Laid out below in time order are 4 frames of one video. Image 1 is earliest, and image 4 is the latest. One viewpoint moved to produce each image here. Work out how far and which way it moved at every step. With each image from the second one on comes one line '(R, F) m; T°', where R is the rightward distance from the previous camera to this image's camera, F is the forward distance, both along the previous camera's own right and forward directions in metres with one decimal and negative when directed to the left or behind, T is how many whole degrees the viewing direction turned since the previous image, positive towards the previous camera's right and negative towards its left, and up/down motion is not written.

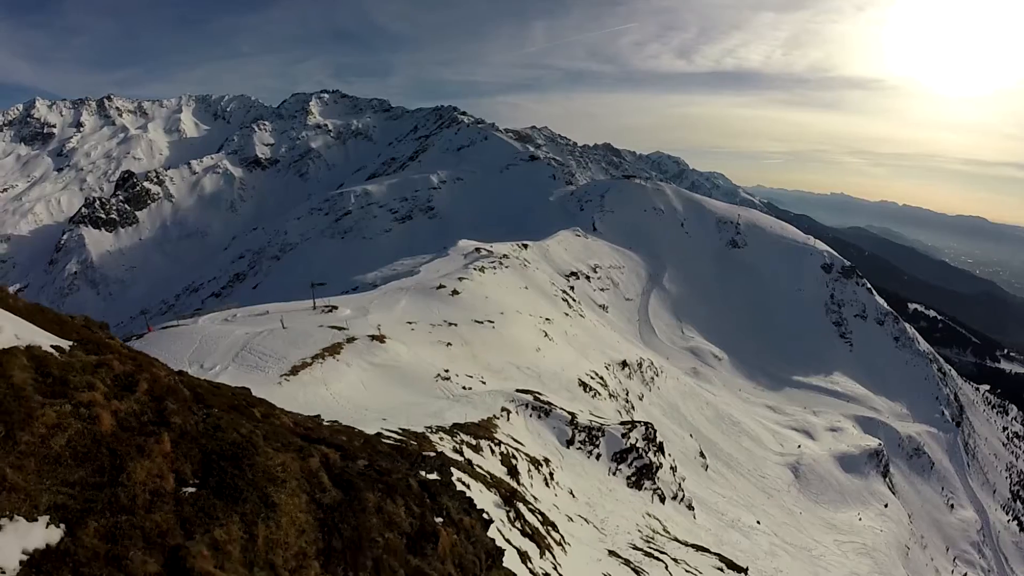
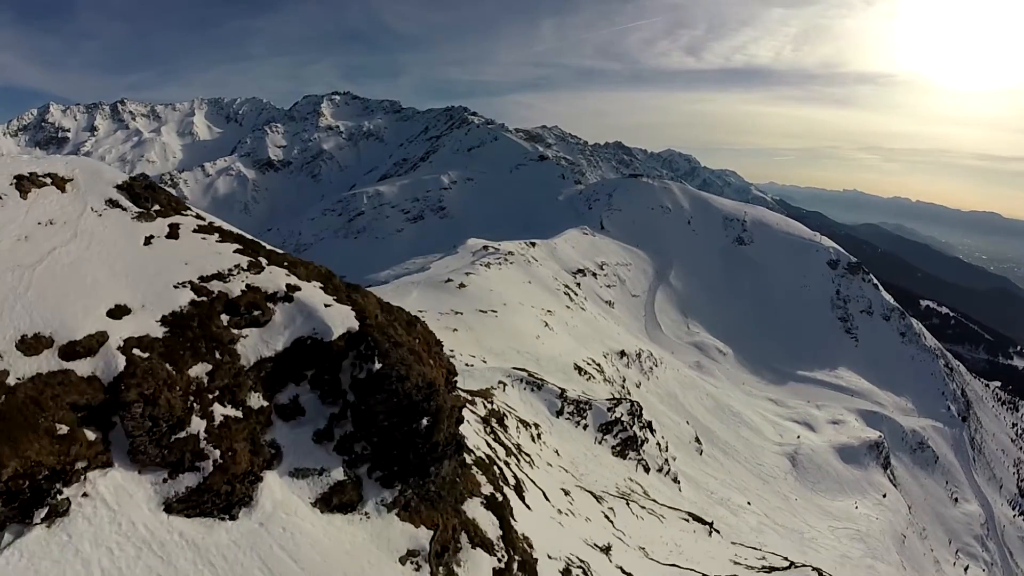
(+0.9, -4.4) m; -1°
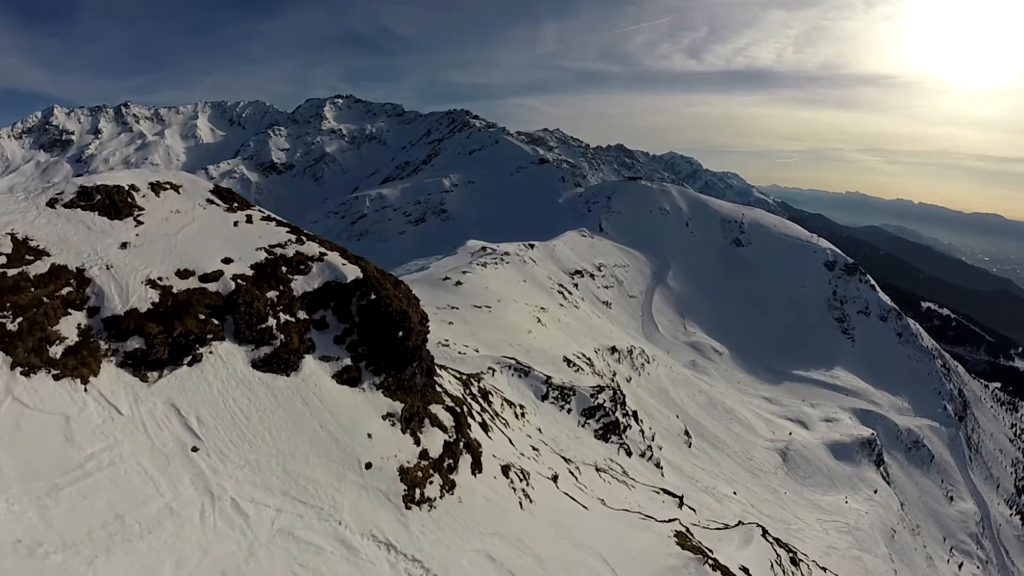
(+0.9, -3.1) m; 0°
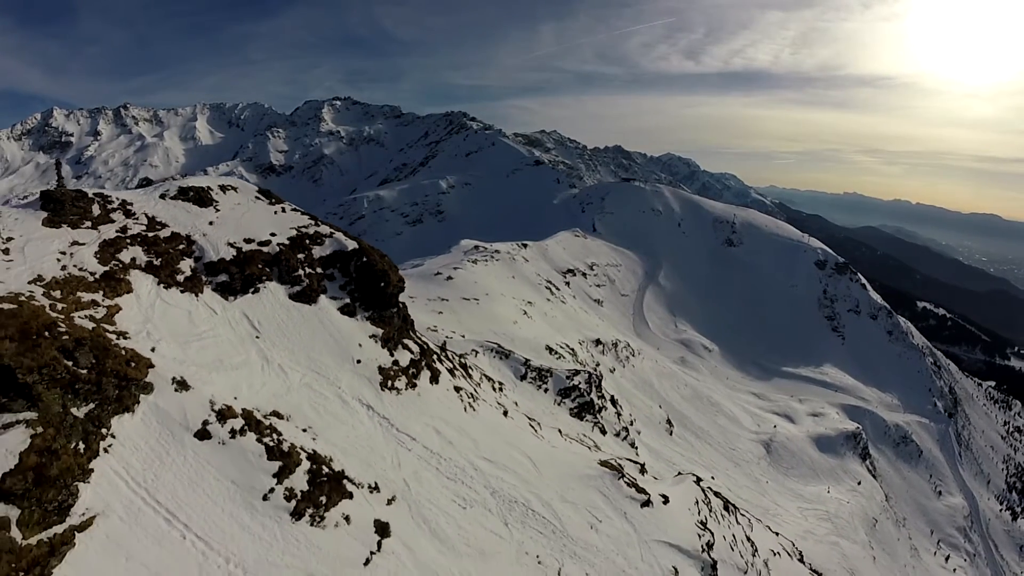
(+1.4, -4.0) m; 0°
